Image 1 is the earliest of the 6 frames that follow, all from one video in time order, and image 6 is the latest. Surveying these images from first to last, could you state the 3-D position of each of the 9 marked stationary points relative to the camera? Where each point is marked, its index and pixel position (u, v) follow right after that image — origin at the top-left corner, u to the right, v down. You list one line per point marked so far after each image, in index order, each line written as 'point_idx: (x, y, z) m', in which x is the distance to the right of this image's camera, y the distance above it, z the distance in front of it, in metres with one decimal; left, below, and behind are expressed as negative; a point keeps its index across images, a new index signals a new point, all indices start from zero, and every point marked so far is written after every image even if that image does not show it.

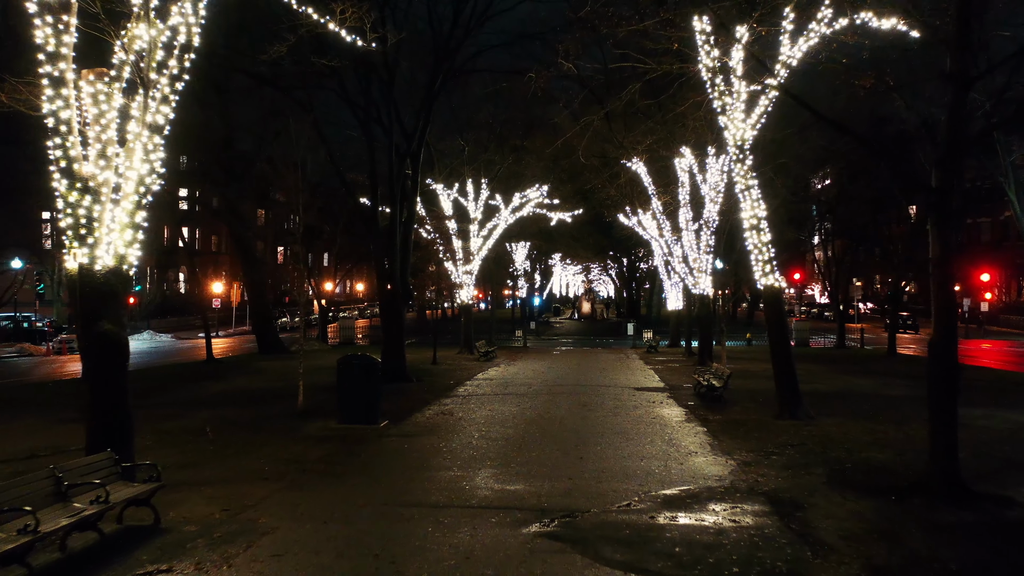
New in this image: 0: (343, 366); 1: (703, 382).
0: (-2.5, -1.2, +12.0) m
1: (+3.7, -1.8, +15.4) m
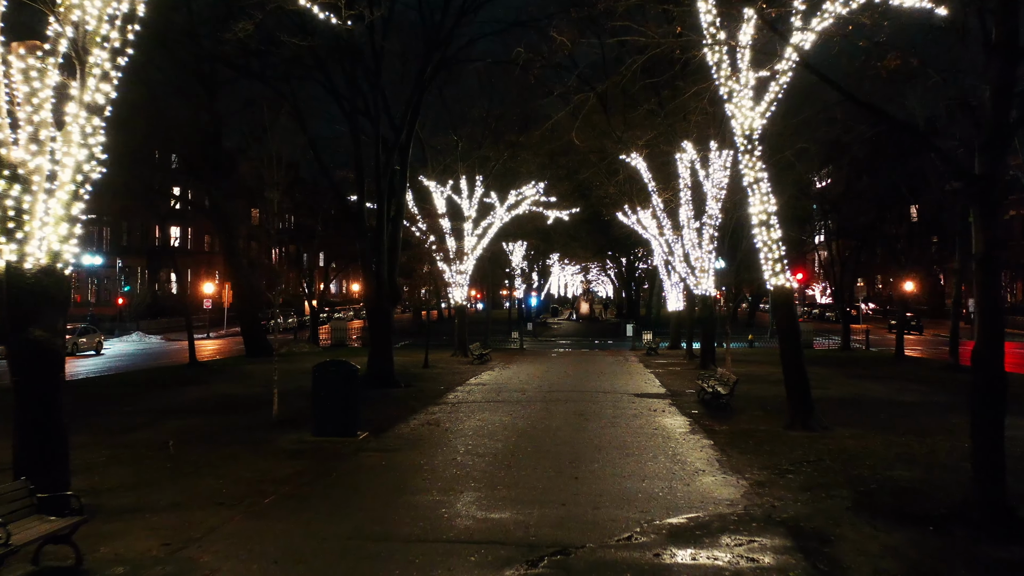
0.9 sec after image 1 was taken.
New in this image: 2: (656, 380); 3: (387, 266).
0: (-2.7, -1.2, +11.1) m
1: (+3.6, -1.8, +14.5) m
2: (+3.6, -2.3, +19.7) m
3: (-2.9, +0.5, +18.7) m
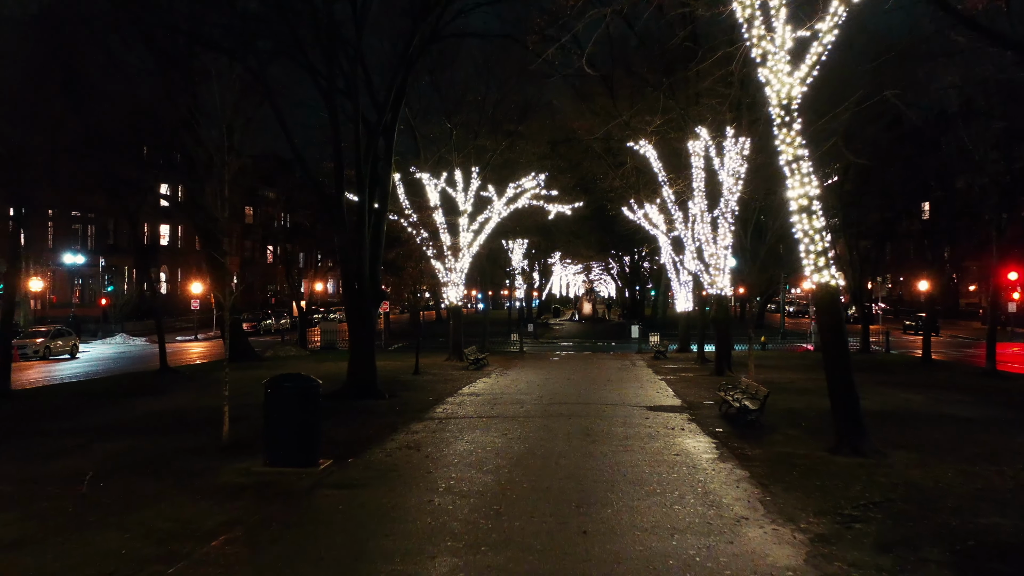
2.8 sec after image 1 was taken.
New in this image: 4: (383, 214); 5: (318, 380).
0: (-2.7, -1.2, +9.2) m
1: (+3.5, -1.8, +12.5) m
2: (+3.5, -2.3, +17.8) m
3: (-3.0, +0.5, +16.8) m
4: (-2.7, +1.6, +17.1) m
5: (-2.3, -1.1, +9.3) m
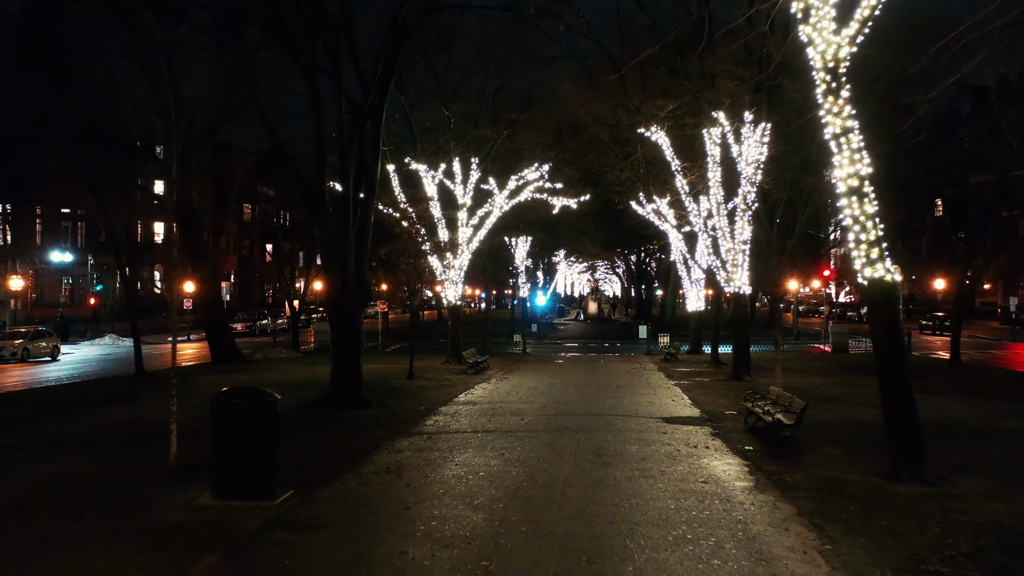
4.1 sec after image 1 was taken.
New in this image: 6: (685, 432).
0: (-2.8, -1.1, +7.6) m
1: (+3.5, -1.8, +11.0) m
2: (+3.6, -2.2, +16.2) m
3: (-3.0, +0.6, +15.2) m
4: (-2.7, +1.6, +15.5) m
5: (-2.3, -1.0, +7.7) m
6: (+2.5, -2.1, +11.7) m
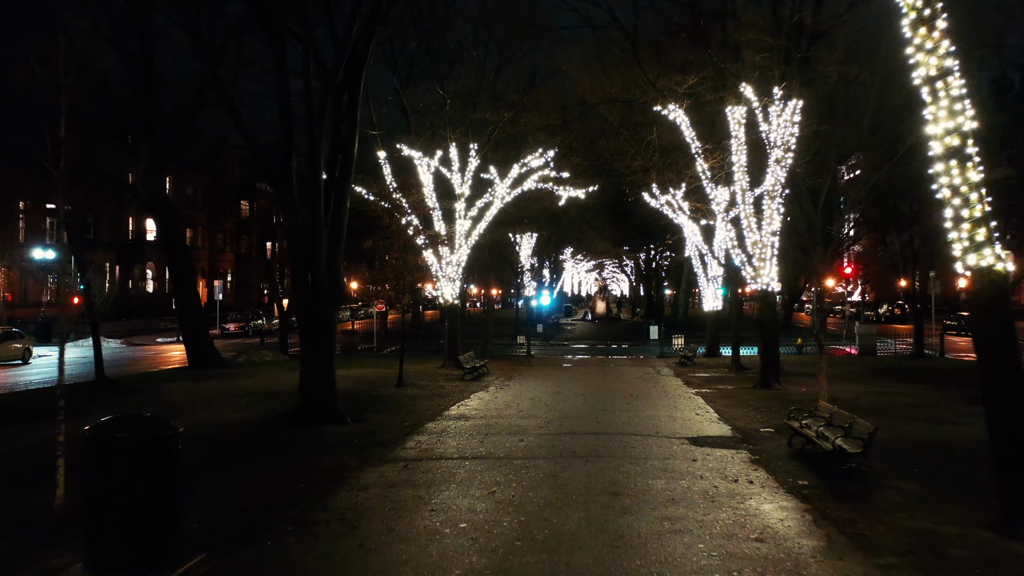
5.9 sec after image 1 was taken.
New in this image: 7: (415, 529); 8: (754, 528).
0: (-2.9, -1.1, +5.5) m
1: (+3.4, -1.7, +8.8) m
2: (+3.5, -2.2, +14.1) m
3: (-3.0, +0.6, +13.2) m
4: (-2.8, +1.7, +13.4) m
5: (-2.4, -1.0, +5.6) m
6: (+2.5, -2.0, +9.5) m
7: (-0.8, -2.0, +6.7) m
8: (+2.0, -2.0, +6.6) m
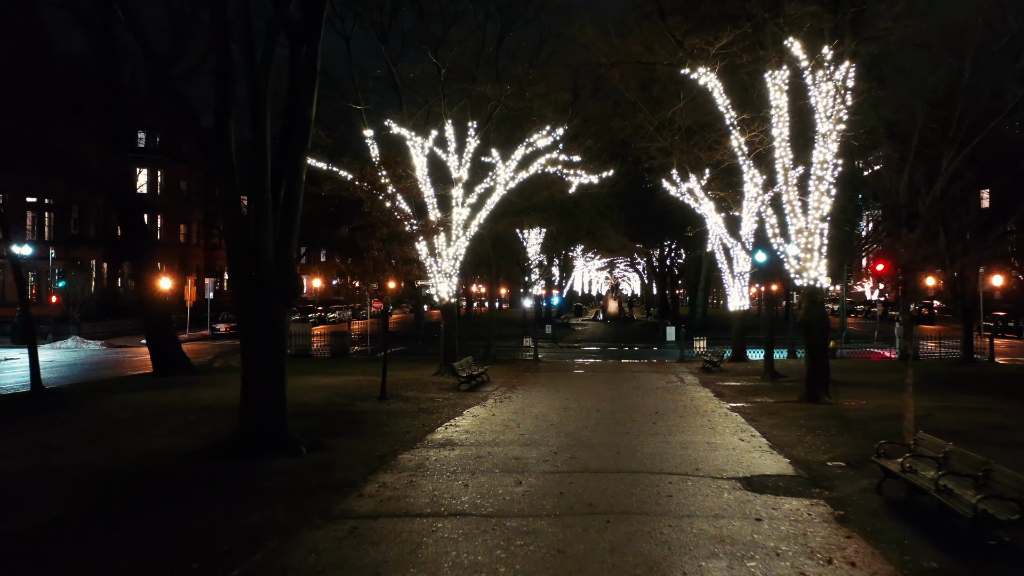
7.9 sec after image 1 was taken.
0: (-3.0, -1.0, +2.9) m
1: (+3.4, -1.6, +6.1) m
2: (+3.5, -2.1, +11.4) m
3: (-3.0, +0.7, +10.5) m
4: (-2.8, +1.8, +10.8) m
5: (-2.5, -0.9, +3.0) m
6: (+2.4, -2.0, +6.8) m
7: (-0.9, -1.9, +4.0) m
8: (+1.9, -1.9, +3.9) m
